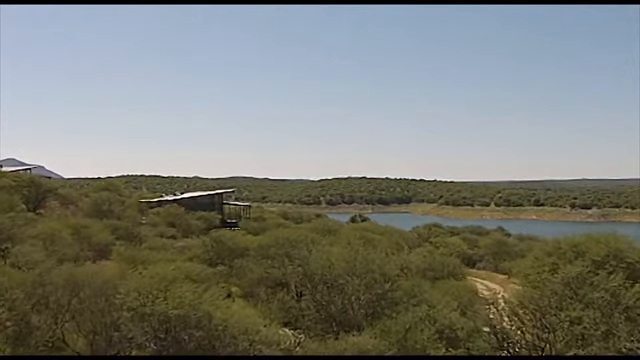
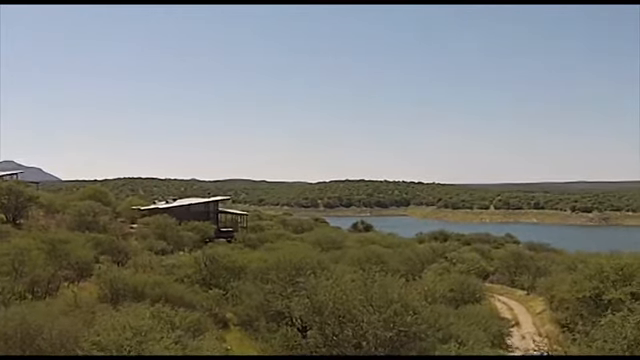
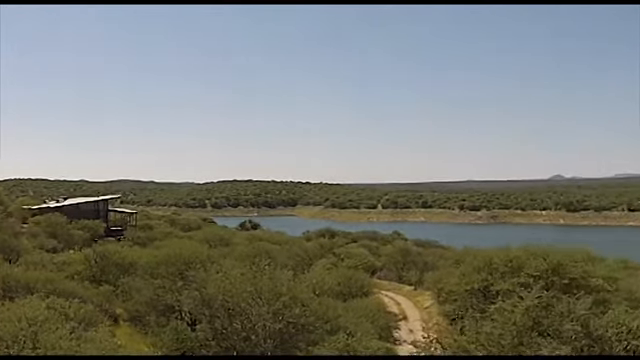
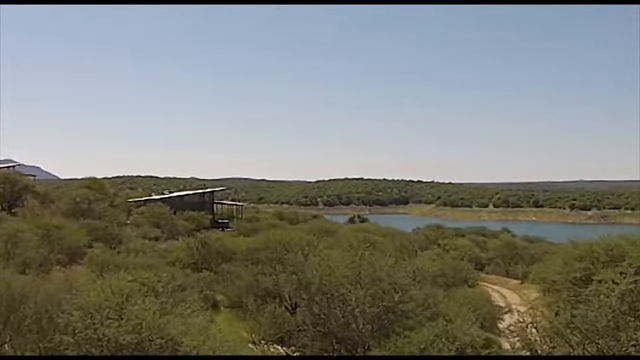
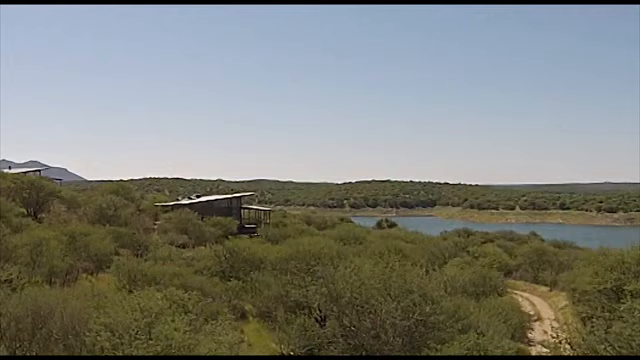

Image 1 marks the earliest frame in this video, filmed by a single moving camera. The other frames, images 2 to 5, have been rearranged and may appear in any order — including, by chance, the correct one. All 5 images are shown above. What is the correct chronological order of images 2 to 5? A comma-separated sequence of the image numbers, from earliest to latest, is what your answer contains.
4, 5, 2, 3
